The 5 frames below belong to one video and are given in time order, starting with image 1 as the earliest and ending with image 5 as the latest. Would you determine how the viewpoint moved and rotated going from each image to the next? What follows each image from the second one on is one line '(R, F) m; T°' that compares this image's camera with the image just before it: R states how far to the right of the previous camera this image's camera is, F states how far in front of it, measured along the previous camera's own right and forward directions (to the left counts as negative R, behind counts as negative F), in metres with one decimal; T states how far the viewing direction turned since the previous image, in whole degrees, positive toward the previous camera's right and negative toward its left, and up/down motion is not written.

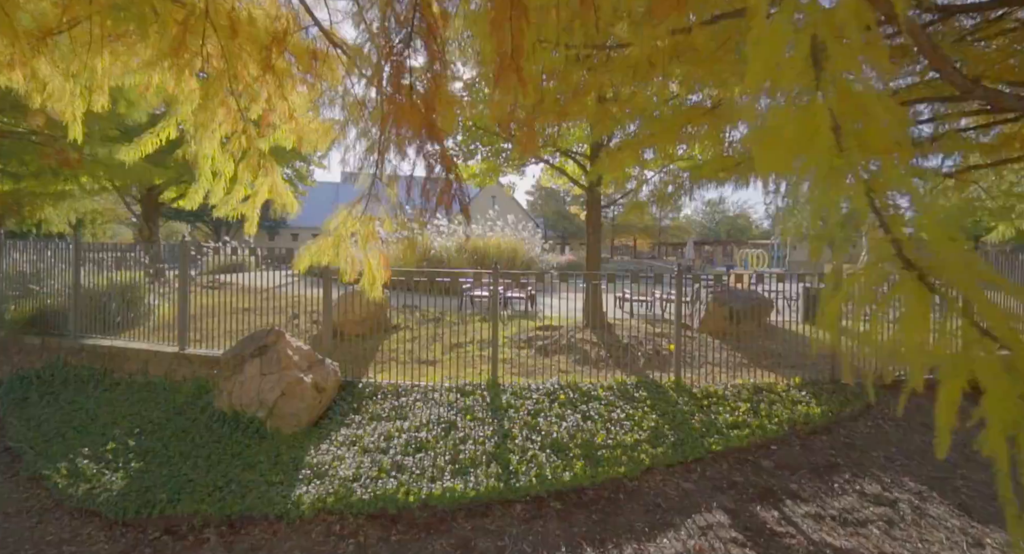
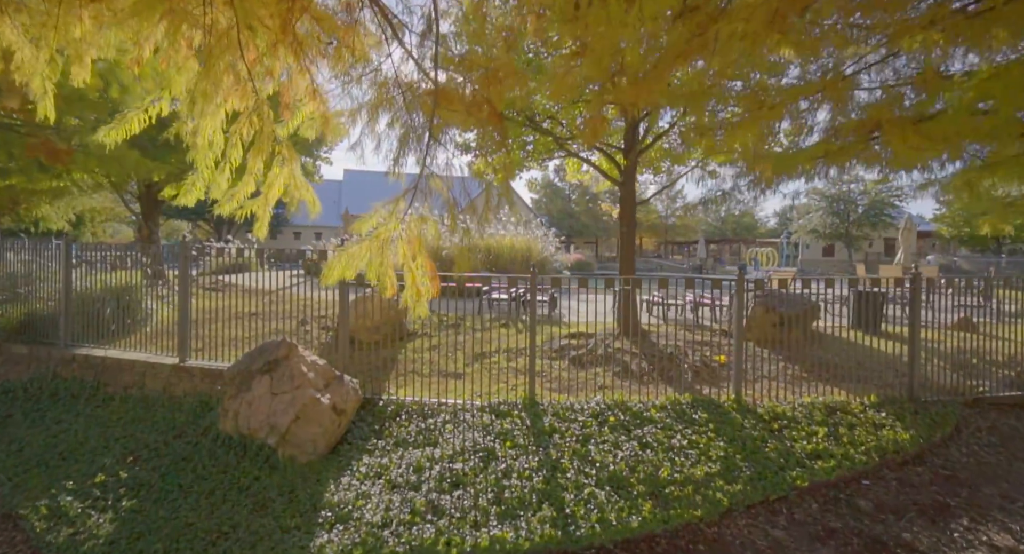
(-0.4, +0.7) m; 0°
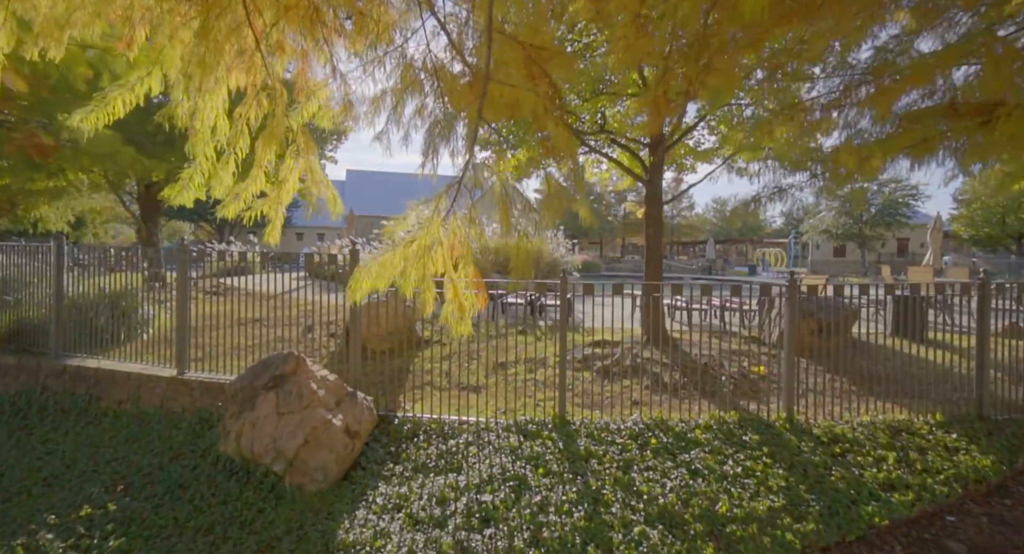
(-0.3, +0.5) m; 0°
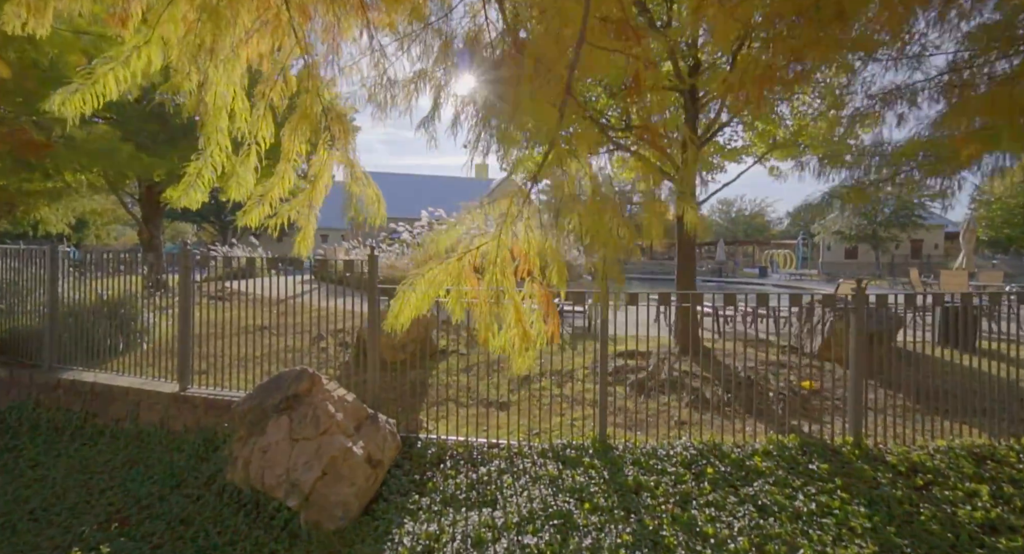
(-0.3, +0.5) m; 0°
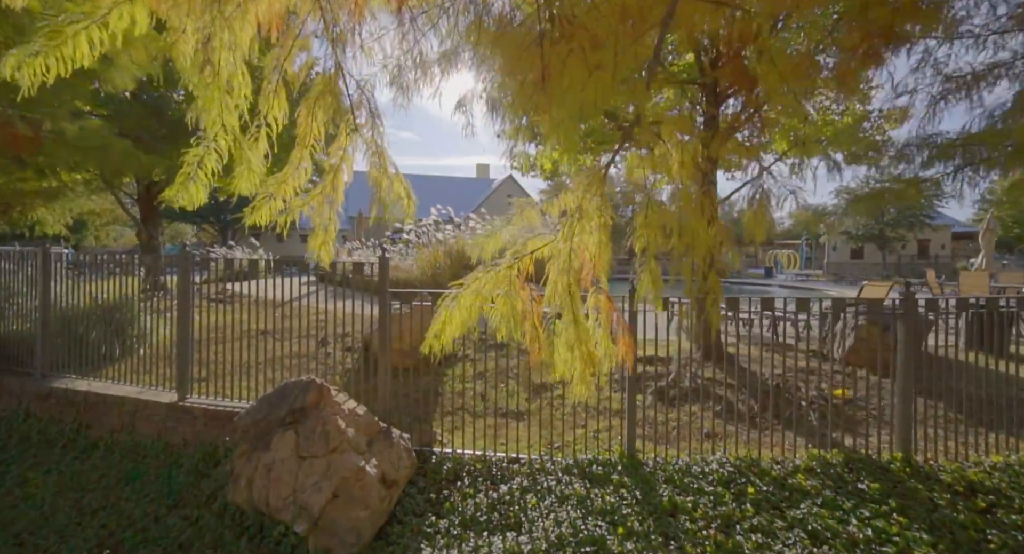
(-0.2, +0.3) m; 0°
